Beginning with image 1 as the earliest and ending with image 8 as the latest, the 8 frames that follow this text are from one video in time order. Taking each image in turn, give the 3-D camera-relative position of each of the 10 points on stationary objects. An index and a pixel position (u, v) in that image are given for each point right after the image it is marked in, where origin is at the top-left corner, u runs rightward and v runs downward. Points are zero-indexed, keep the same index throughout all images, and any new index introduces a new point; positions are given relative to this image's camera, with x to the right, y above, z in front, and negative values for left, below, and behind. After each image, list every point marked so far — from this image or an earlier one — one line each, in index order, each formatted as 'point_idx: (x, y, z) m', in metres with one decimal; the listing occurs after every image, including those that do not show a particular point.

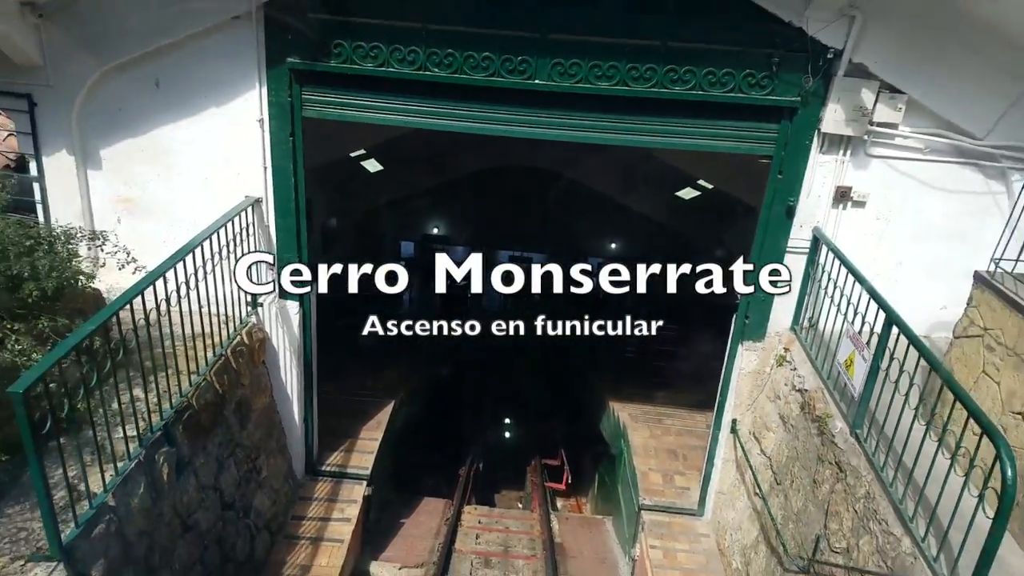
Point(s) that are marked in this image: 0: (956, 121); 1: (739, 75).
0: (+2.7, +1.0, +4.6) m
1: (+1.4, +1.3, +4.6) m
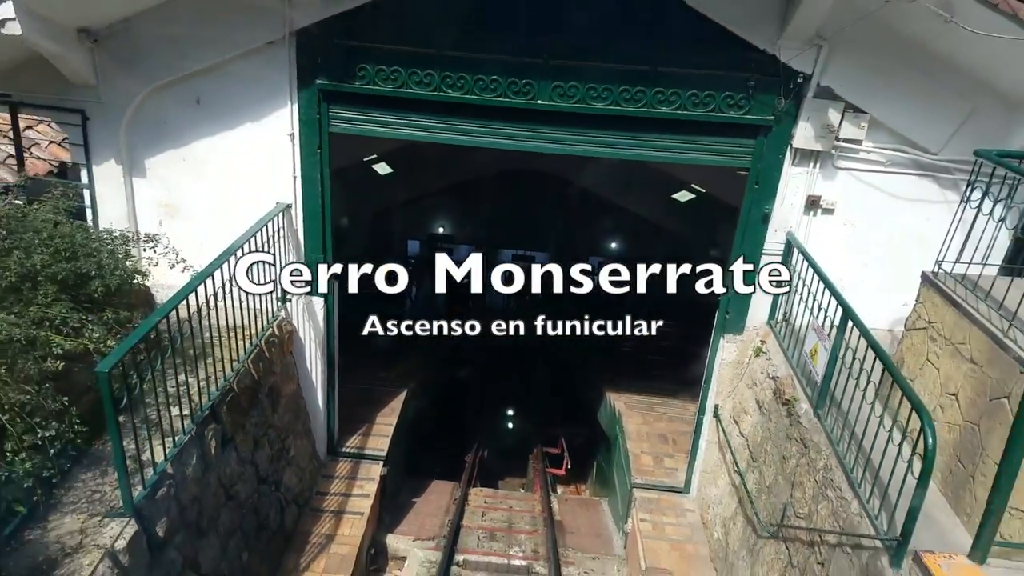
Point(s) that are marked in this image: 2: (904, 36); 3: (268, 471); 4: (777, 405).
0: (+2.7, +1.0, +5.1) m
1: (+1.4, +1.3, +5.1) m
2: (+2.5, +1.6, +4.8) m
3: (-1.7, -1.3, +5.3) m
4: (+1.7, -0.8, +4.9) m
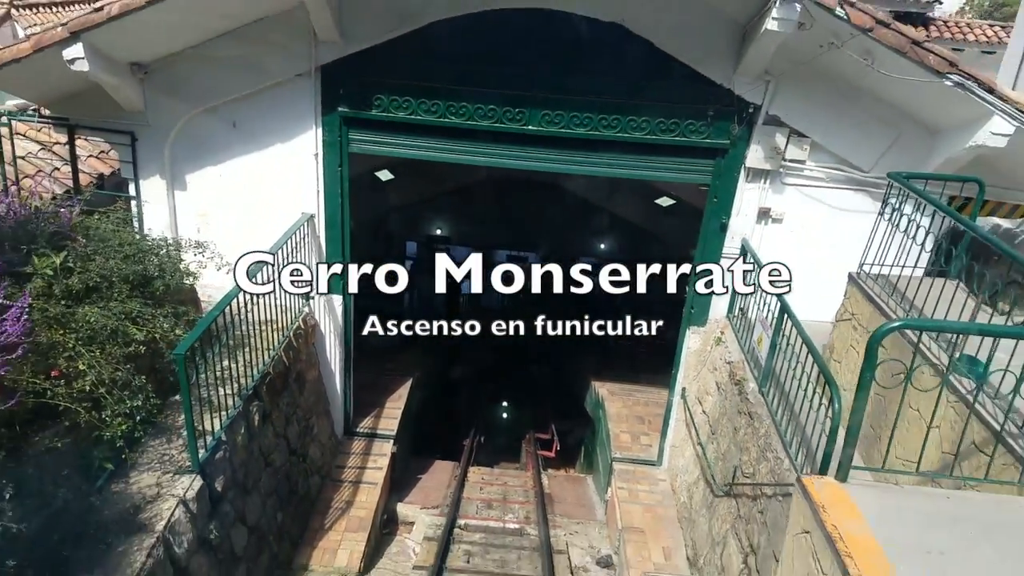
0: (+2.7, +1.0, +6.0) m
1: (+1.4, +1.3, +6.0) m
2: (+2.5, +1.6, +5.7) m
3: (-1.8, -1.3, +6.2) m
4: (+1.7, -0.8, +5.8) m
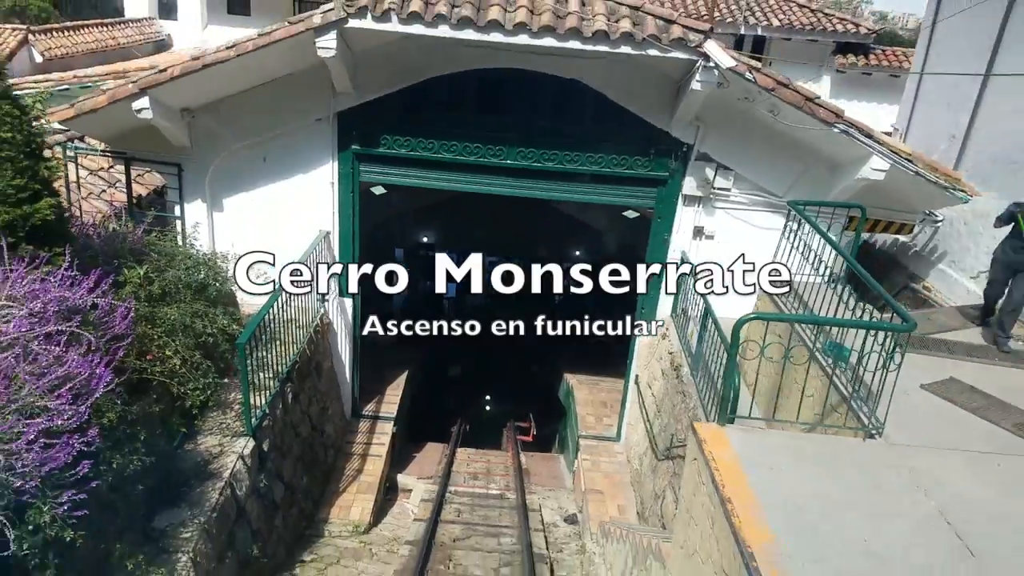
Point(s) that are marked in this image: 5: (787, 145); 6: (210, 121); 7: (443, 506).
0: (+2.5, +1.0, +7.4) m
1: (+1.2, +1.3, +7.4) m
2: (+2.3, +1.6, +7.1) m
3: (-2.0, -1.3, +7.5) m
4: (+1.5, -0.8, +7.2) m
5: (+2.7, +1.4, +7.3) m
6: (-3.0, +1.7, +7.4) m
7: (-0.7, -2.3, +8.0) m
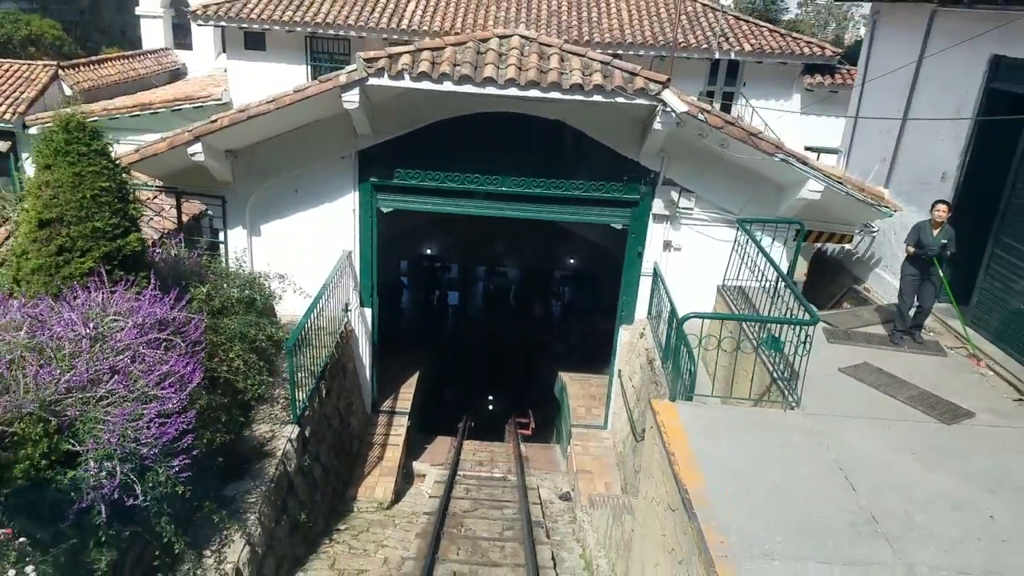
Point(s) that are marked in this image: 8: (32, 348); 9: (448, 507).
0: (+2.5, +0.9, +8.7) m
1: (+1.1, +1.2, +8.7) m
2: (+2.2, +1.5, +8.4) m
3: (-2.0, -1.5, +8.8) m
4: (+1.5, -0.9, +8.5) m
5: (+2.6, +1.3, +8.5) m
6: (-3.1, +1.5, +8.7) m
7: (-0.7, -2.4, +9.2) m
8: (-3.3, -0.4, +5.0) m
9: (-0.7, -2.5, +8.6) m
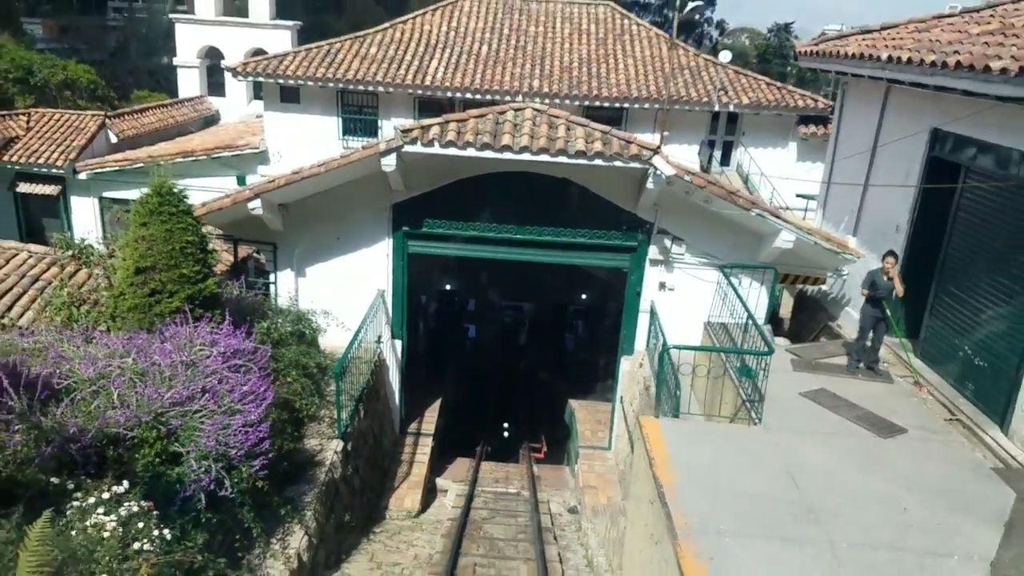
0: (+2.6, +0.5, +10.0) m
1: (+1.3, +0.7, +10.0) m
2: (+2.4, +1.1, +9.7) m
3: (-1.8, -1.9, +10.0) m
4: (+1.7, -1.3, +9.7) m
5: (+2.8, +0.9, +9.8) m
6: (-2.9, +1.0, +10.1) m
7: (-0.6, -2.9, +10.4) m
8: (-3.2, -0.7, +6.3) m
9: (-0.6, -3.0, +9.7) m
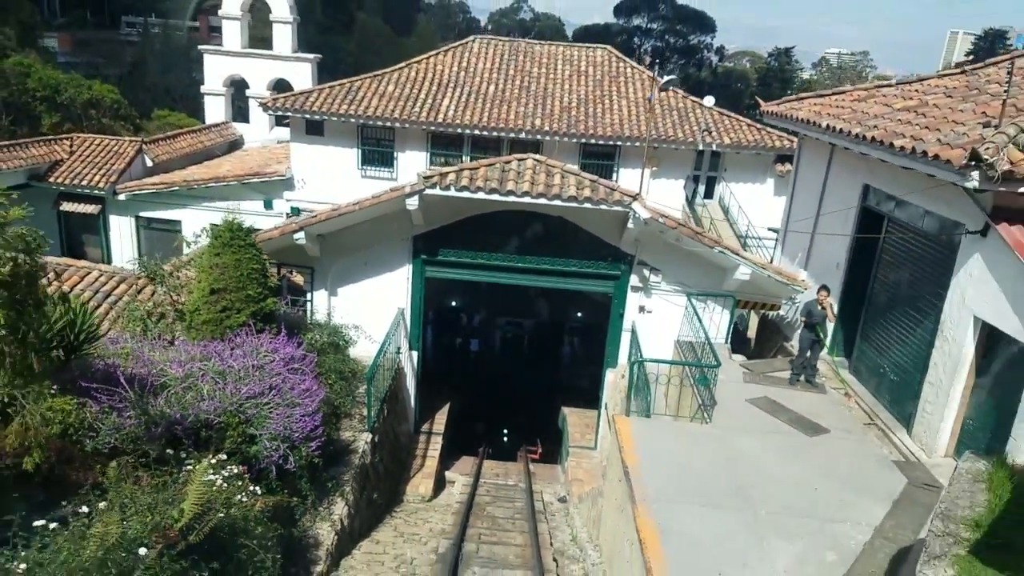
0: (+2.7, +0.1, +11.8) m
1: (+1.3, +0.4, +11.8) m
2: (+2.4, +0.7, +11.5) m
3: (-1.8, -2.2, +11.7) m
4: (+1.7, -1.7, +11.4) m
5: (+2.8, +0.5, +11.6) m
6: (-2.8, +0.7, +11.9) m
7: (-0.6, -3.2, +12.1) m
8: (-3.2, -0.9, +8.1) m
9: (-0.6, -3.3, +11.5) m
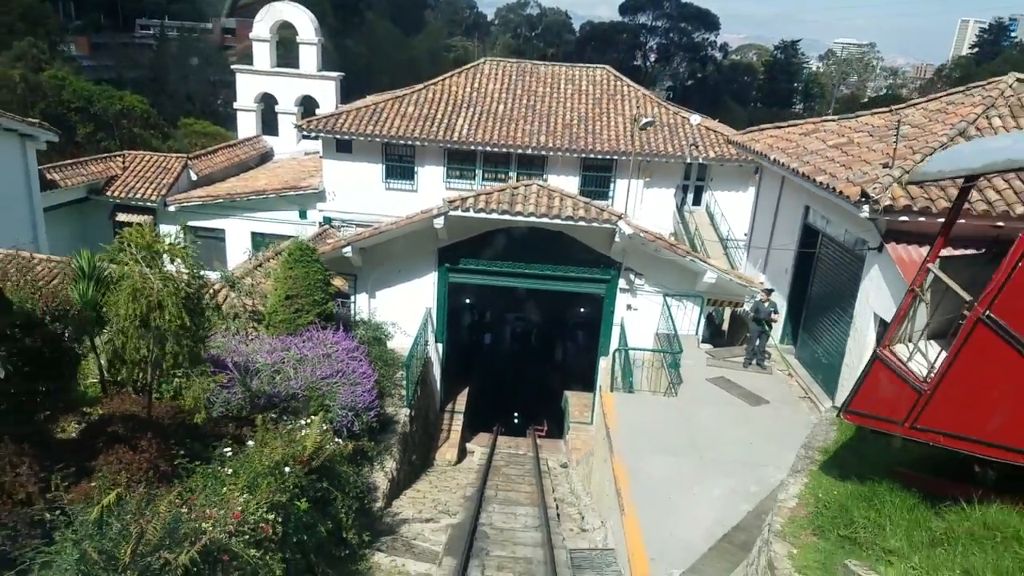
0: (+2.8, +0.1, +14.2) m
1: (+1.5, +0.3, +14.3) m
2: (+2.6, +0.7, +14.0) m
3: (-1.6, -2.3, +14.3) m
4: (+1.9, -1.7, +13.9) m
5: (+3.0, +0.5, +14.1) m
6: (-2.7, +0.7, +14.5) m
7: (-0.4, -3.3, +14.7) m
8: (-3.0, -1.0, +10.7) m
9: (-0.4, -3.3, +14.0) m
